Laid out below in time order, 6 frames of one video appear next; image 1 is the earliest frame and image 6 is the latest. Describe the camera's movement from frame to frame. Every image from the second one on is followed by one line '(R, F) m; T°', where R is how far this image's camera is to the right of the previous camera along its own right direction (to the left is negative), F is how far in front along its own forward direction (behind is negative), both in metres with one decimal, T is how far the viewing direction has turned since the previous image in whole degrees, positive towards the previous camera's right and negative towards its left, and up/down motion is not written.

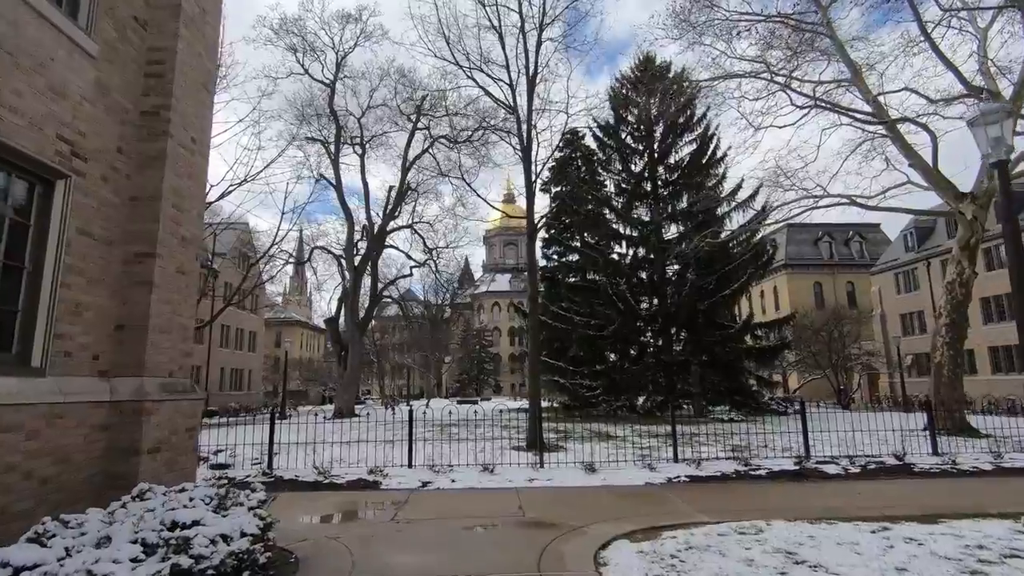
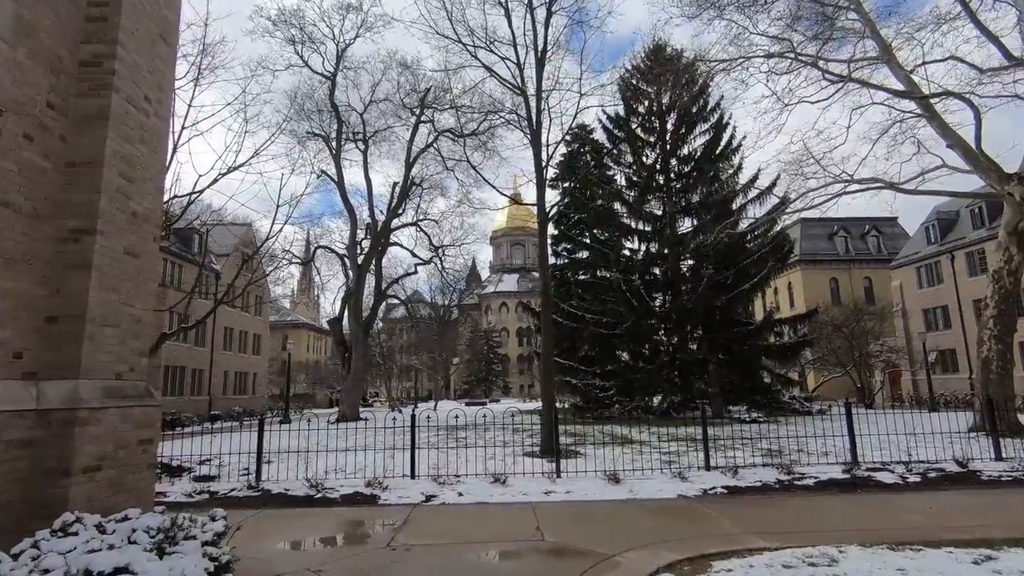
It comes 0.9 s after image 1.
(0.0, +0.8) m; -1°
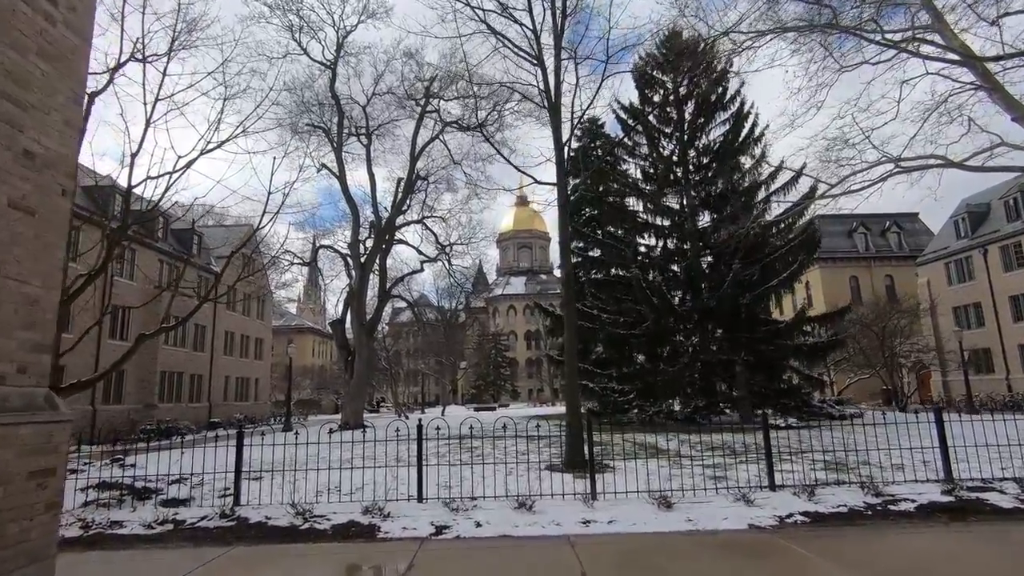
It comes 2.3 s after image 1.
(-0.2, +1.2) m; -1°
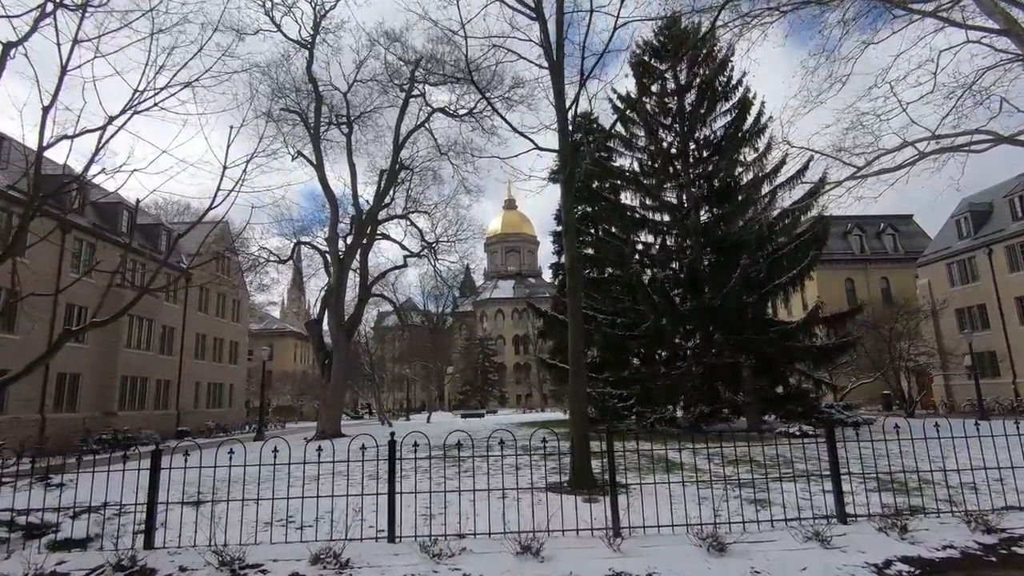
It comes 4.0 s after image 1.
(-0.1, +1.4) m; +1°
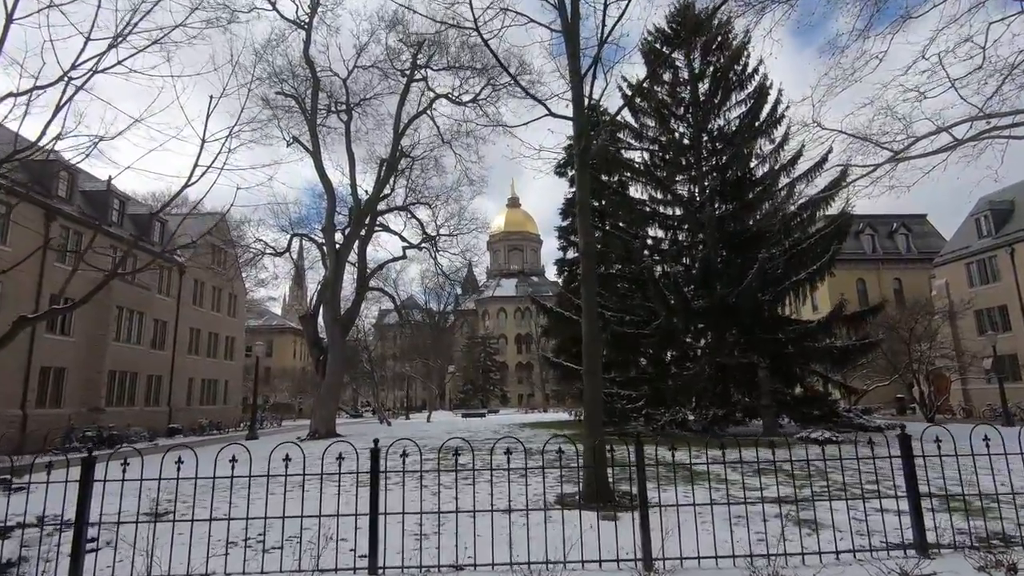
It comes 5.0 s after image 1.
(-0.1, +0.8) m; 0°
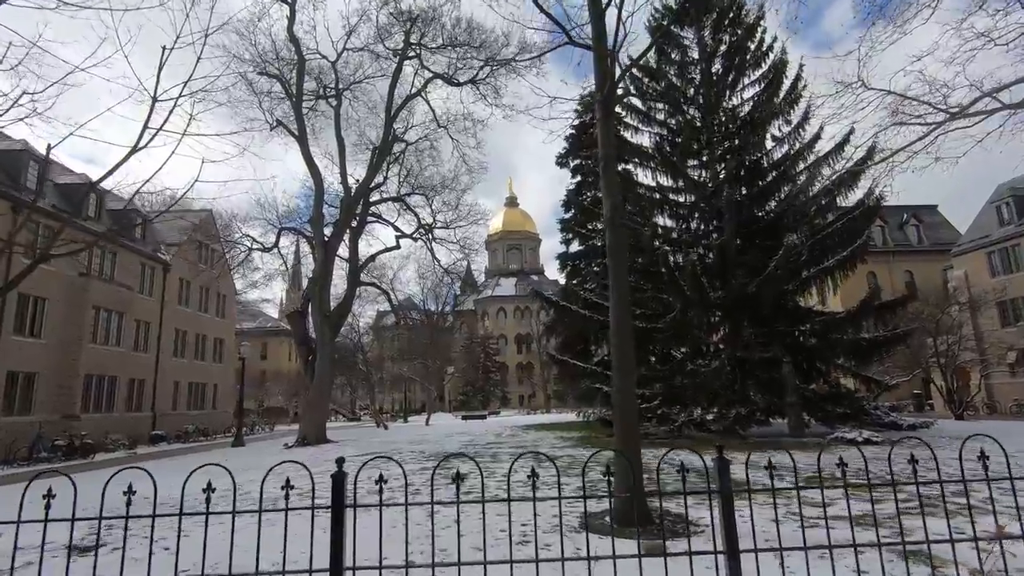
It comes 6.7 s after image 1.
(-0.1, +1.2) m; 0°
